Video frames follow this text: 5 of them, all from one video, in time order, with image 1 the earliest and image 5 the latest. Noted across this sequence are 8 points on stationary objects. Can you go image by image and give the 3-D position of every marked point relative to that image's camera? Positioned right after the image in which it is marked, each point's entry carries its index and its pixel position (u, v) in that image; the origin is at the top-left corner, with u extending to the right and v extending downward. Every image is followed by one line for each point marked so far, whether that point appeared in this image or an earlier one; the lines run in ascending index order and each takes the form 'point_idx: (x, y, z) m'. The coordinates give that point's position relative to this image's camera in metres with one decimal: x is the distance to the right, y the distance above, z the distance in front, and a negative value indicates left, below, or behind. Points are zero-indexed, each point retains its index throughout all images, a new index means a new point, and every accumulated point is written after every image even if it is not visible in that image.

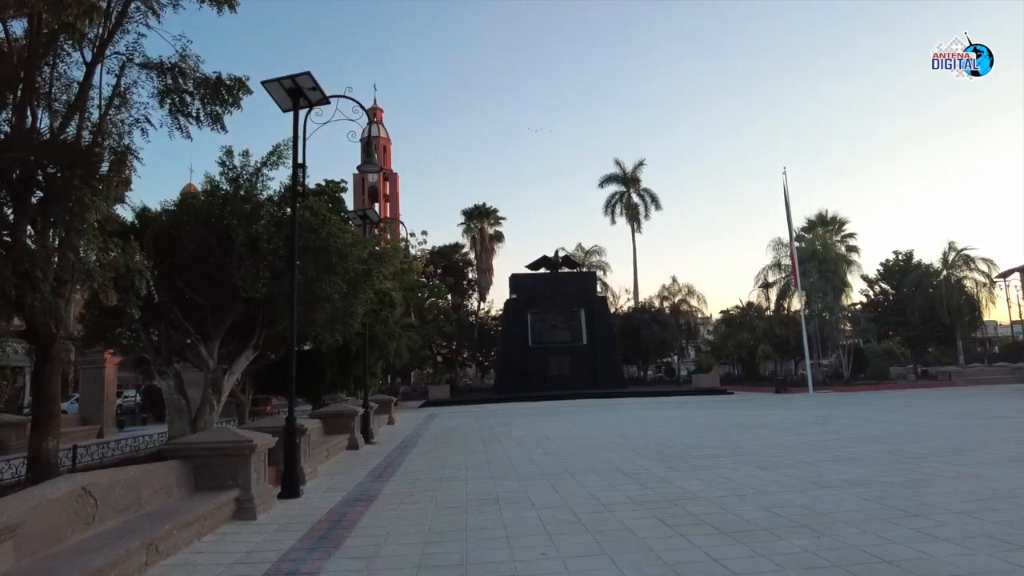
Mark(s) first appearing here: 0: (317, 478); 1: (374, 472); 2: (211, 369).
0: (-3.2, -3.1, +11.3) m
1: (-2.4, -3.2, +11.9) m
2: (-5.9, -1.6, +13.3) m
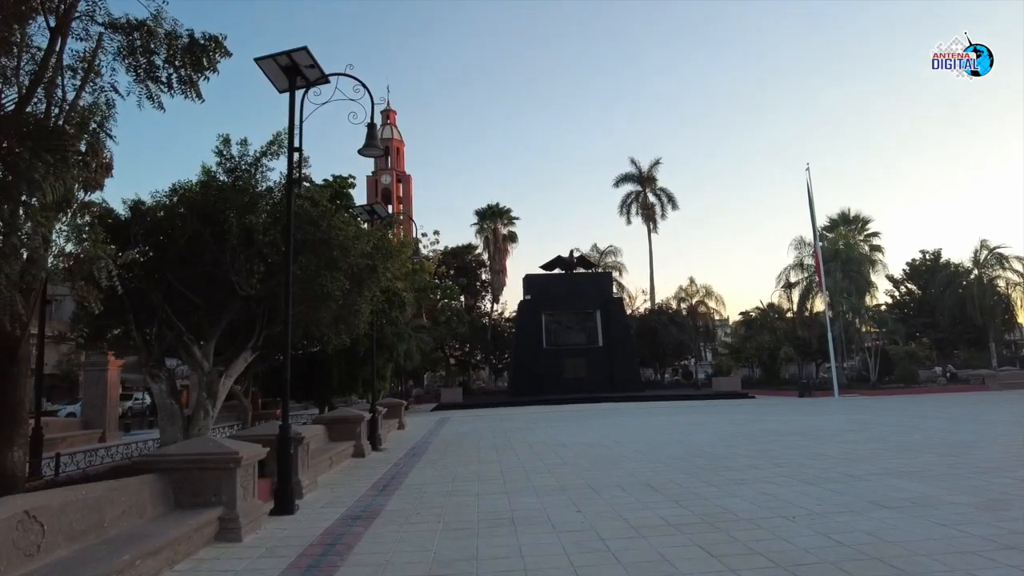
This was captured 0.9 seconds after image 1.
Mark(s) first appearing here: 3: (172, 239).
0: (-3.0, -3.1, +10.4) m
1: (-2.2, -3.2, +11.0) m
2: (-5.6, -1.5, +12.4) m
3: (-6.1, +0.8, +12.3) m
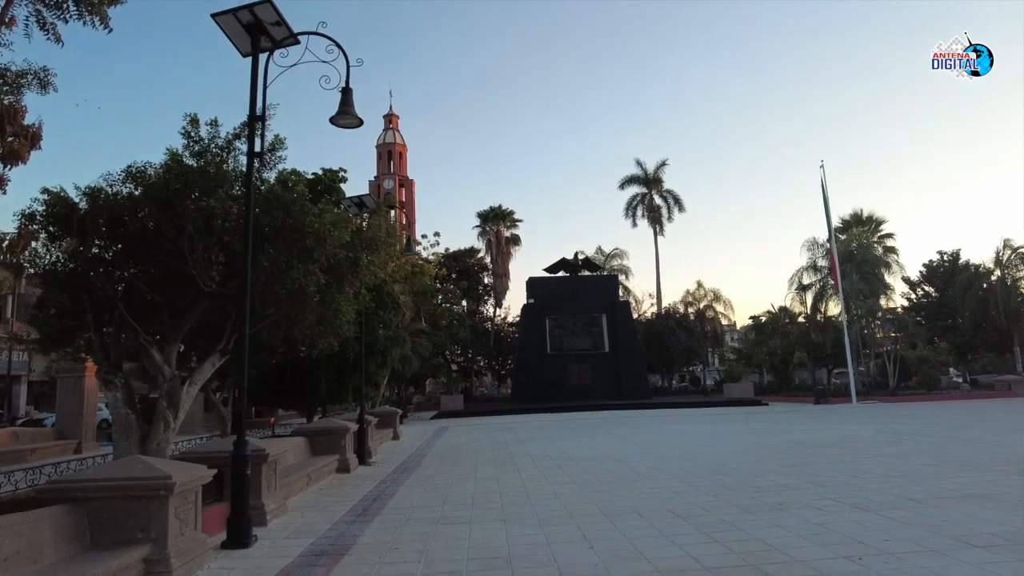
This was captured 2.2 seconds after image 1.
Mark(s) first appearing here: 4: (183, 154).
0: (-3.0, -3.0, +8.9) m
1: (-2.2, -3.1, +9.5) m
2: (-5.6, -1.5, +11.0) m
3: (-6.1, +0.9, +10.9) m
4: (-5.4, +2.2, +11.2) m
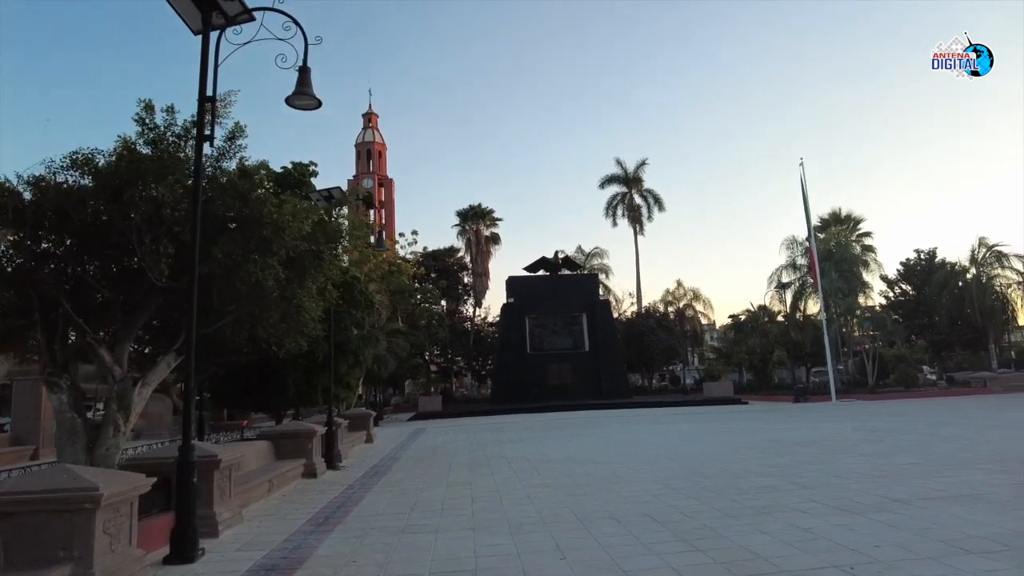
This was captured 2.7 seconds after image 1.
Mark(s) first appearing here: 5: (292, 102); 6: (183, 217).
0: (-3.4, -2.9, +8.4) m
1: (-2.5, -3.0, +9.0) m
2: (-6.0, -1.4, +10.4) m
3: (-6.5, +1.0, +10.2) m
4: (-5.8, +2.3, +10.5) m
5: (-2.5, +2.1, +7.9) m
6: (-4.8, +1.0, +10.0) m
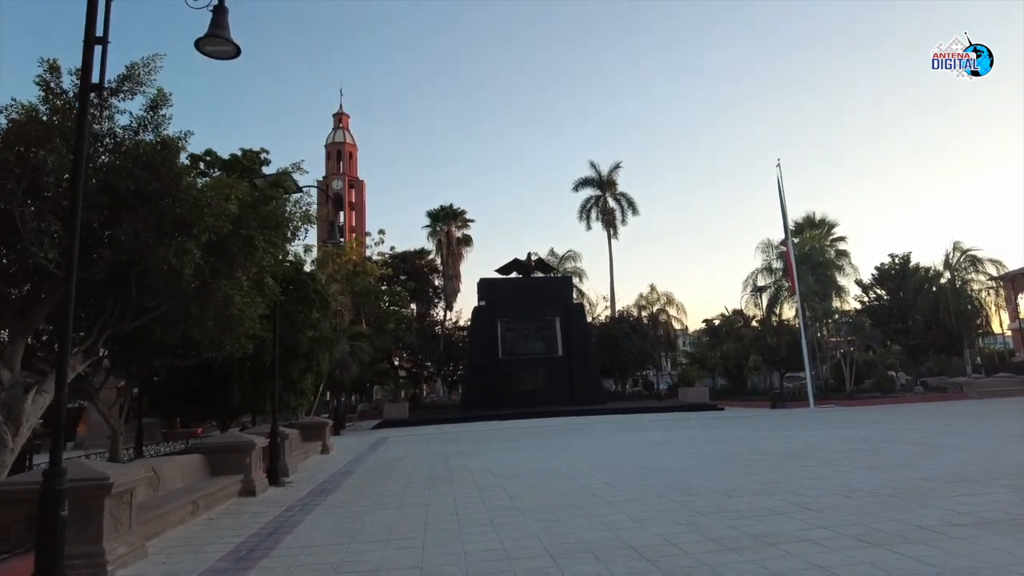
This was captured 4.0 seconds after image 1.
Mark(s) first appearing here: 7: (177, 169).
0: (-3.8, -2.8, +6.9) m
1: (-3.0, -2.9, +7.5) m
2: (-6.5, -1.2, +8.8) m
3: (-7.0, +1.1, +8.7) m
4: (-6.3, +2.4, +9.0) m
5: (-2.9, +2.3, +6.4) m
6: (-5.3, +1.2, +8.5) m
7: (-4.1, +1.5, +8.6) m
